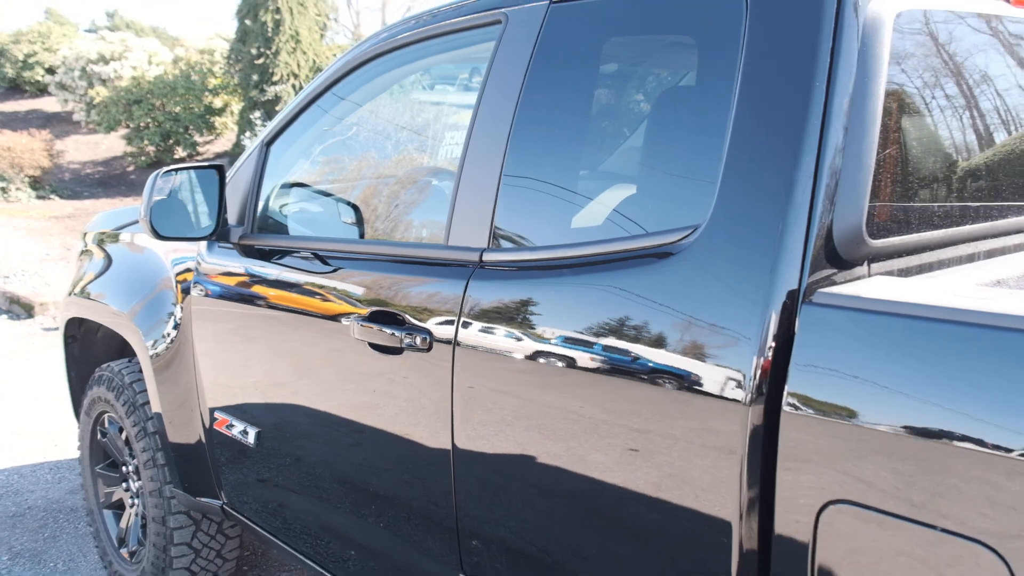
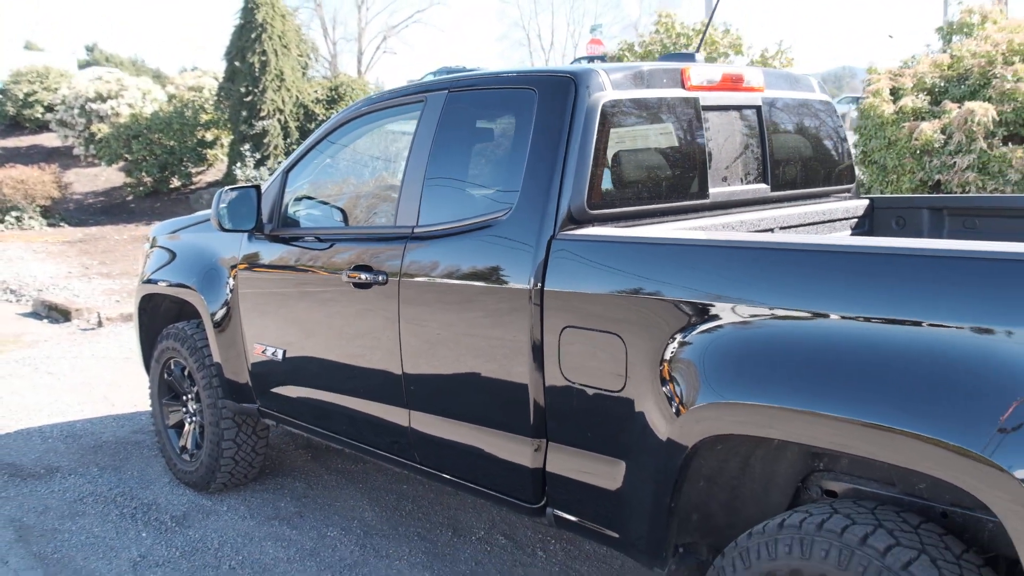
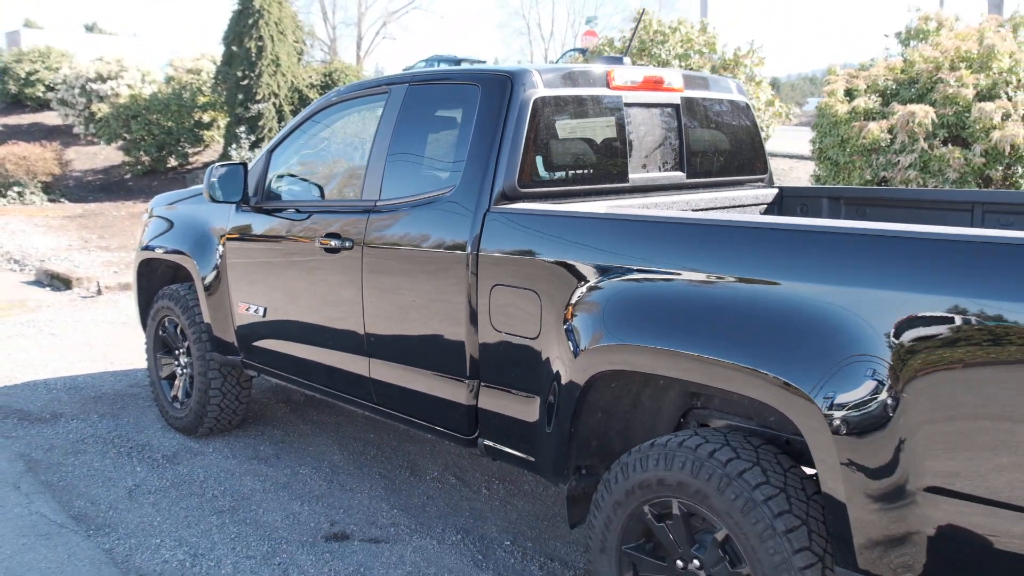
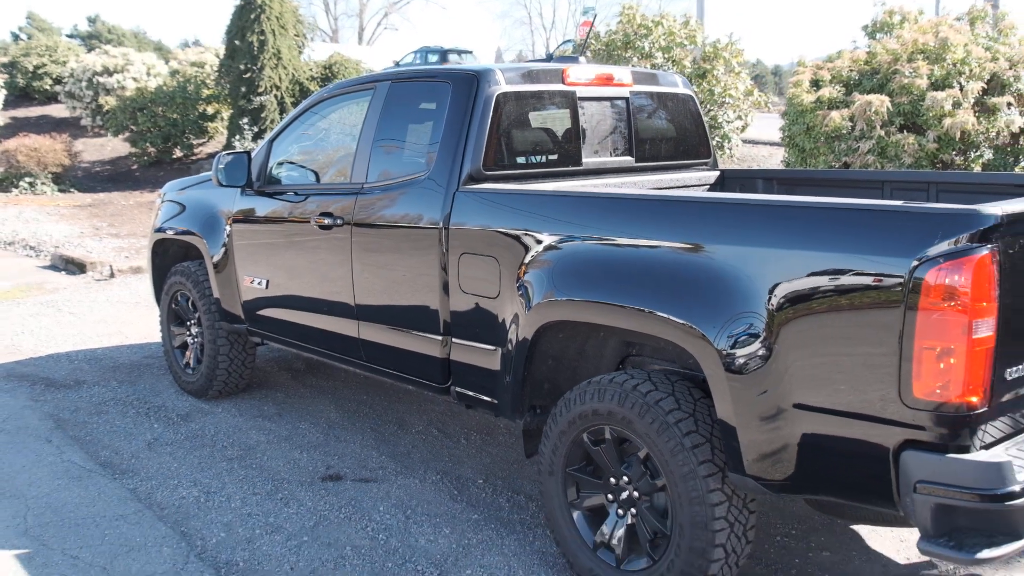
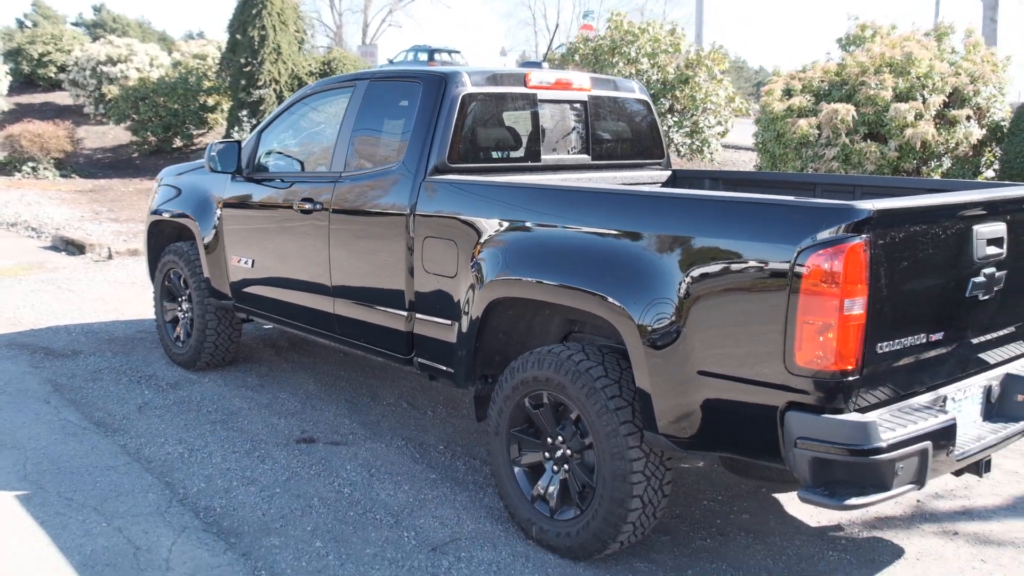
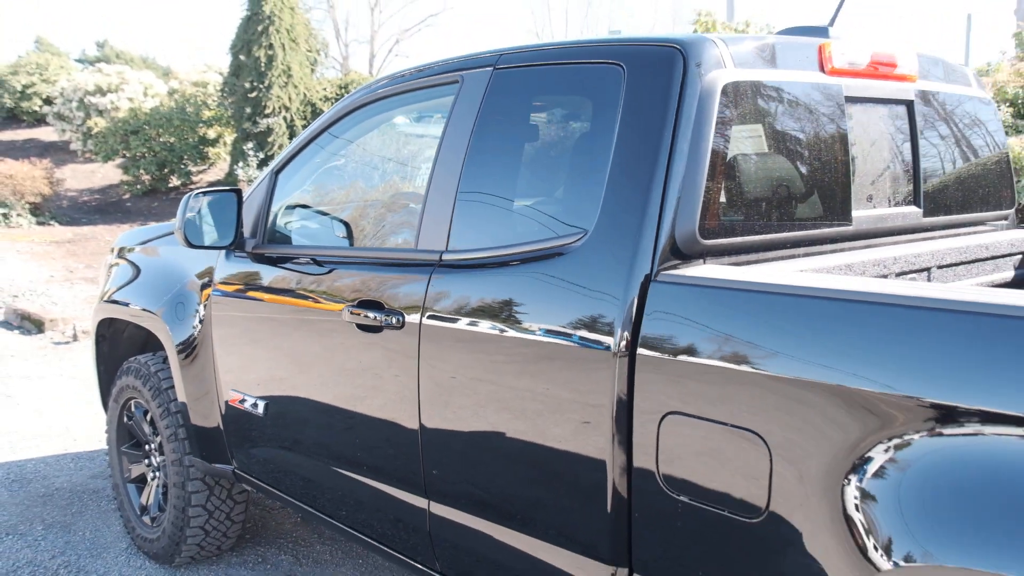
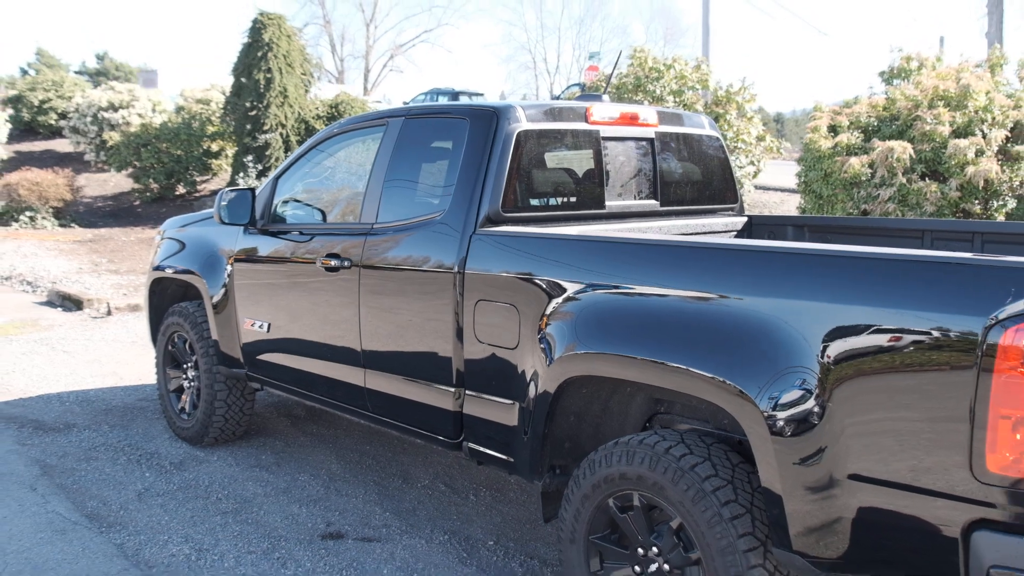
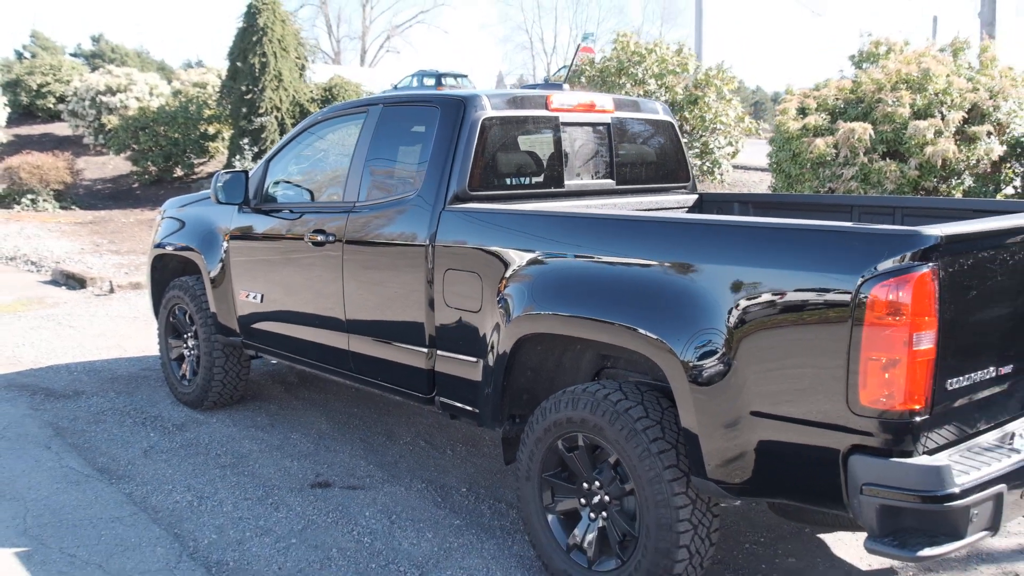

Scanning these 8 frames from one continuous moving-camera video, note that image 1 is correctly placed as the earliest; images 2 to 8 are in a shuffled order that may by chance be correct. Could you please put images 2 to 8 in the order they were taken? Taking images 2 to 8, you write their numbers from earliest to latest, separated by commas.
6, 2, 3, 7, 4, 8, 5
